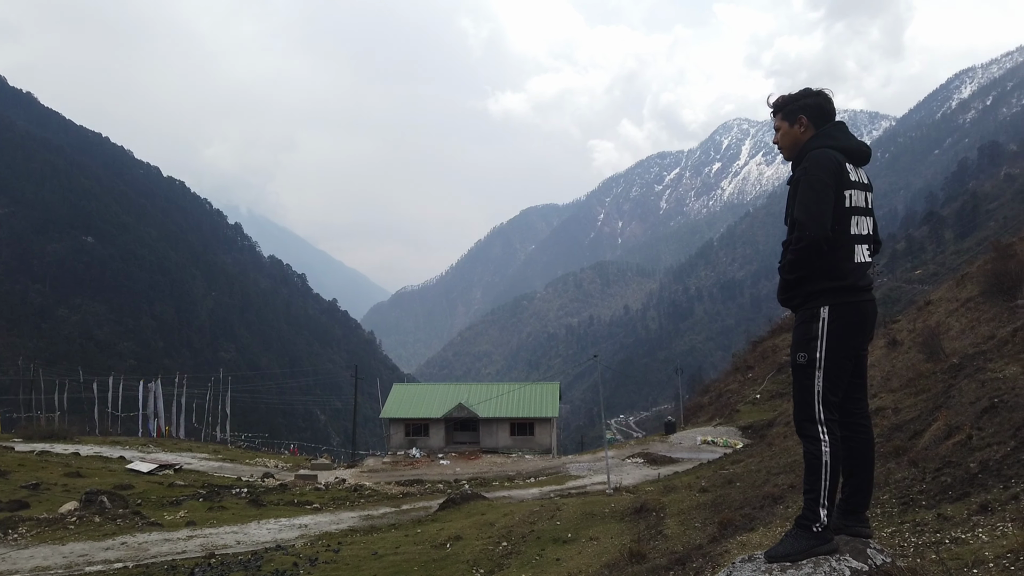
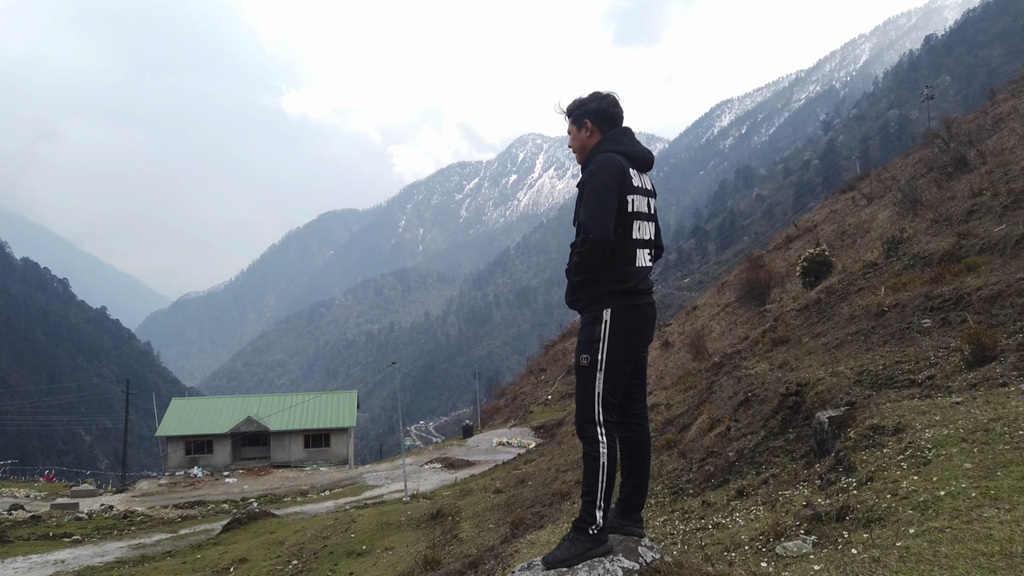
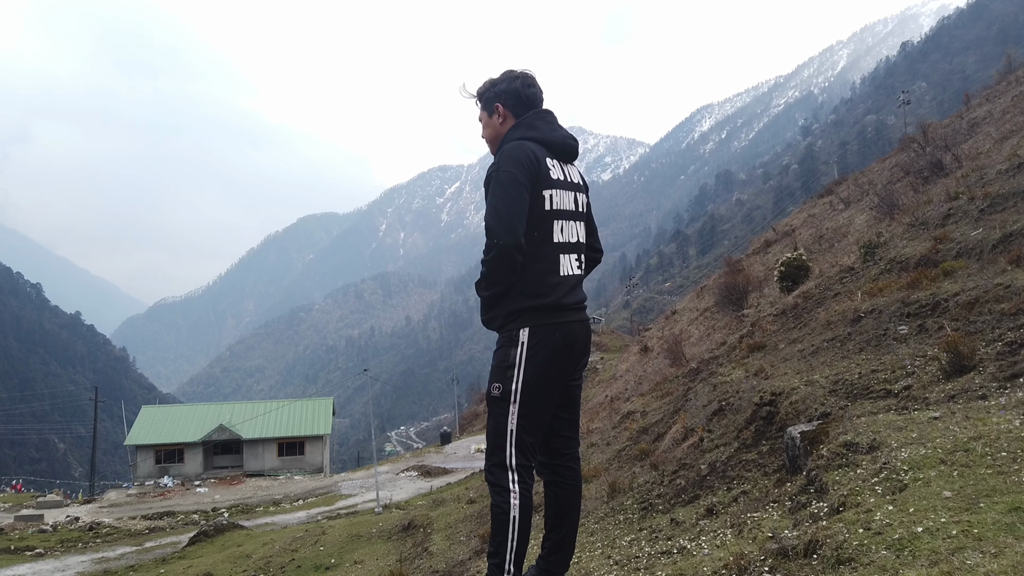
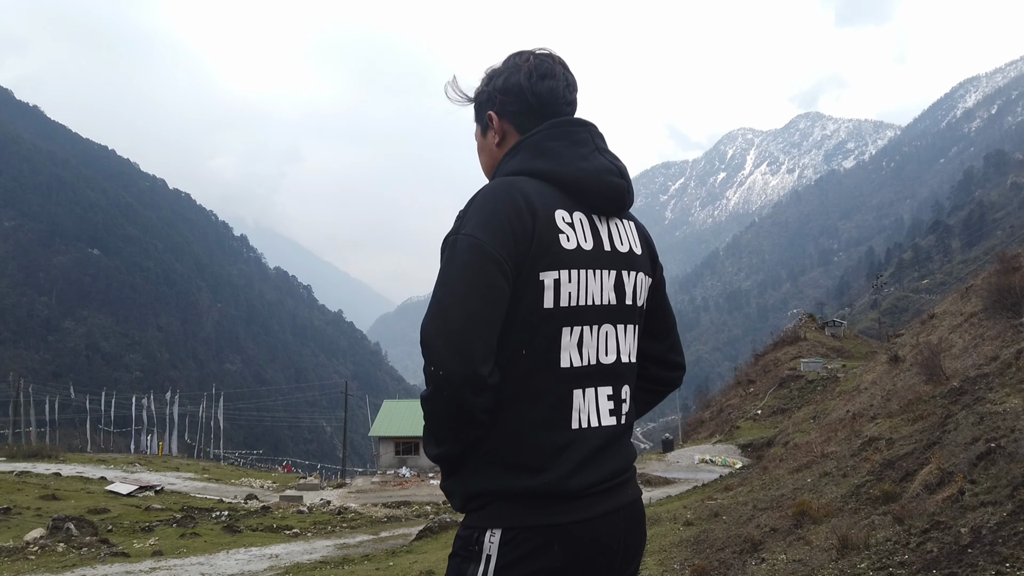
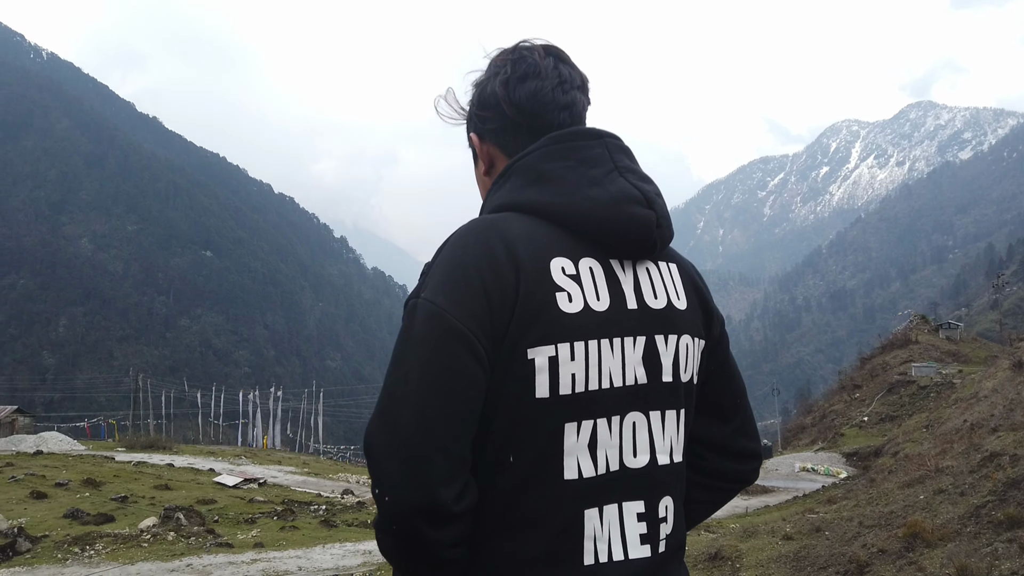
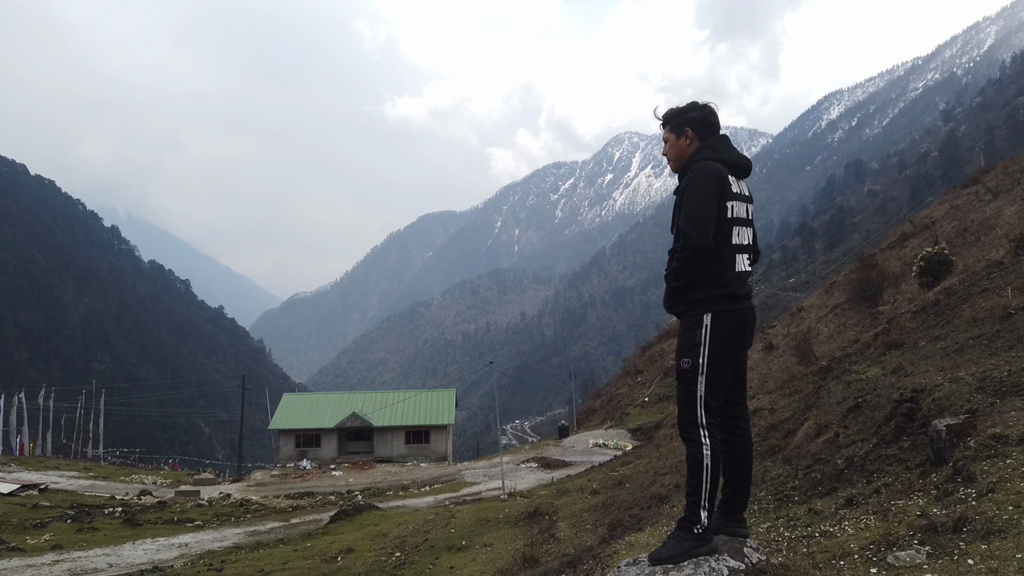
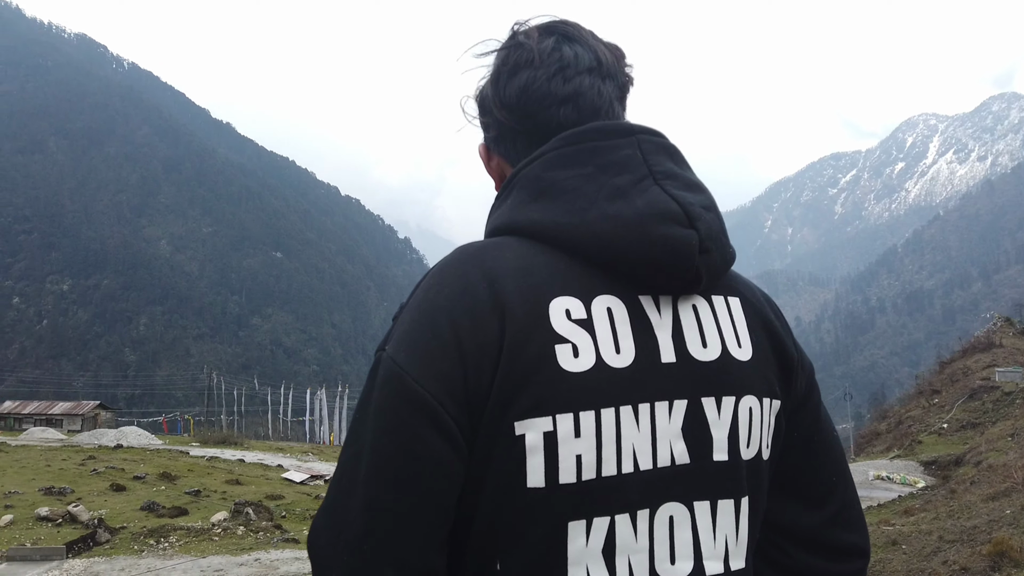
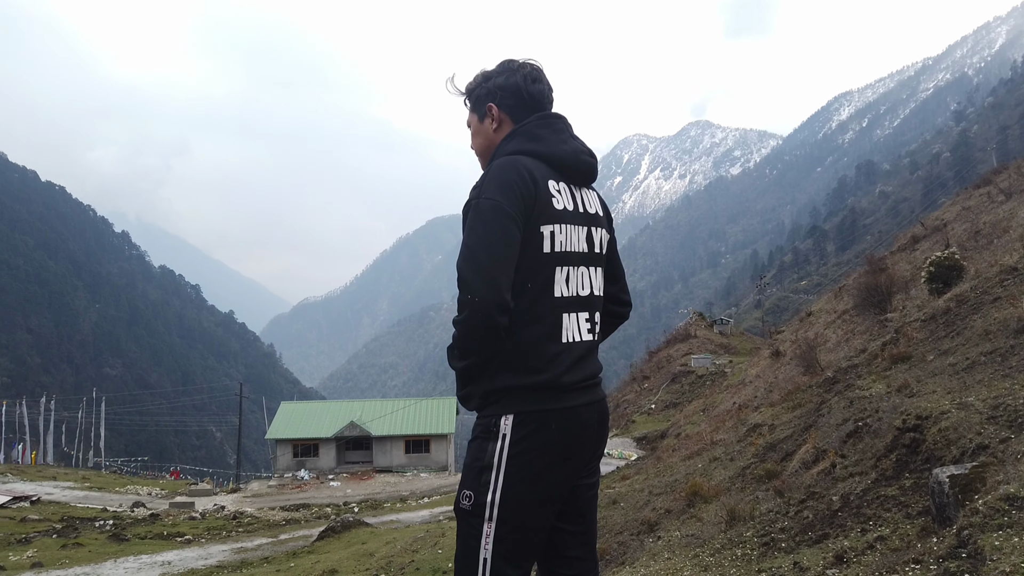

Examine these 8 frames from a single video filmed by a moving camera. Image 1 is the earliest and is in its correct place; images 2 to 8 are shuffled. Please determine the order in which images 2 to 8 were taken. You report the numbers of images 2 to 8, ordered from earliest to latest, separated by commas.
6, 2, 3, 8, 4, 5, 7
